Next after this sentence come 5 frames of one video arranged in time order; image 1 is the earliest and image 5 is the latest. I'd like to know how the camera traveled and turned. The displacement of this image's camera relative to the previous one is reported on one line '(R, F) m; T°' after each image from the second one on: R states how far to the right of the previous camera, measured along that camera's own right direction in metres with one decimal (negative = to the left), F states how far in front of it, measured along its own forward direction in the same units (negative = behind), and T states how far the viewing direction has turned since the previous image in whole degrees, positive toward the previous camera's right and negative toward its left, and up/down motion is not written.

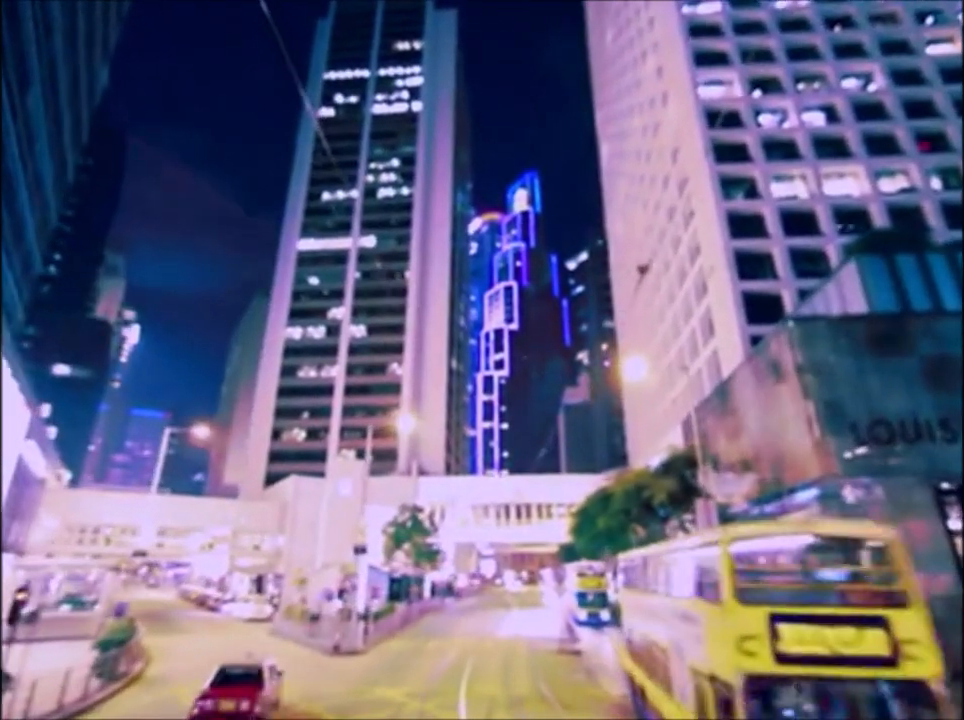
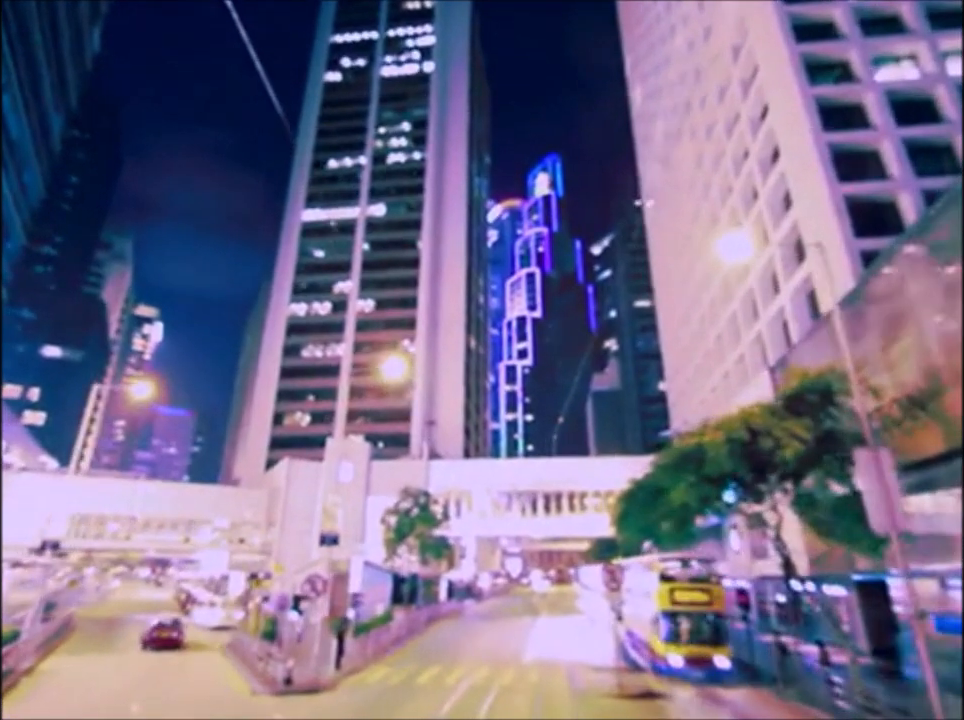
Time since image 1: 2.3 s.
(0.0, +1.2) m; -3°
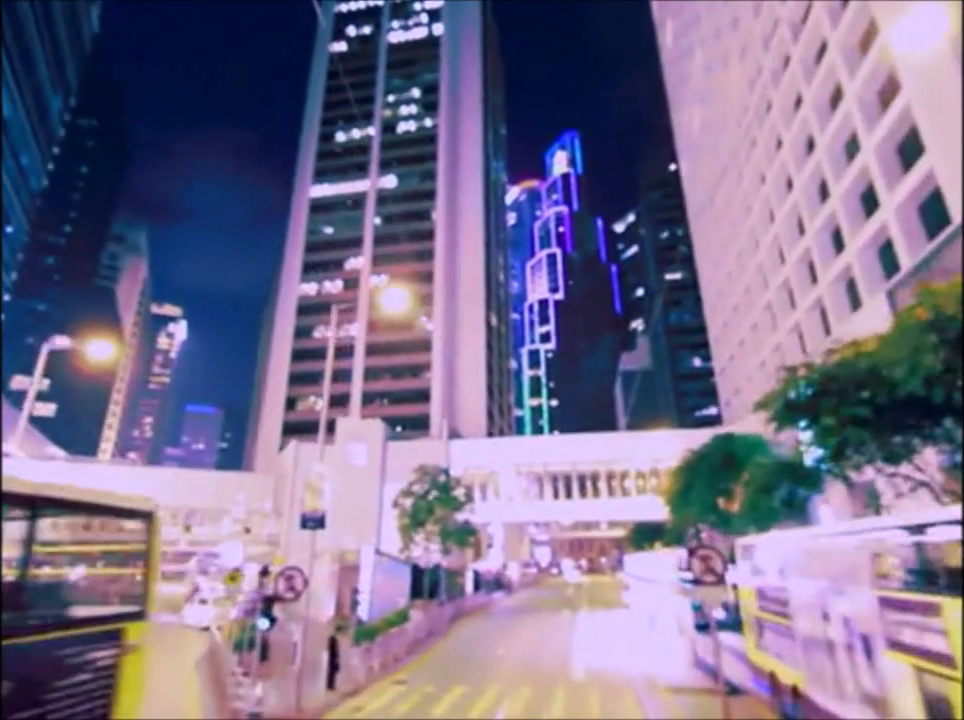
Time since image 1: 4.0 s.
(0.0, +0.7) m; -2°
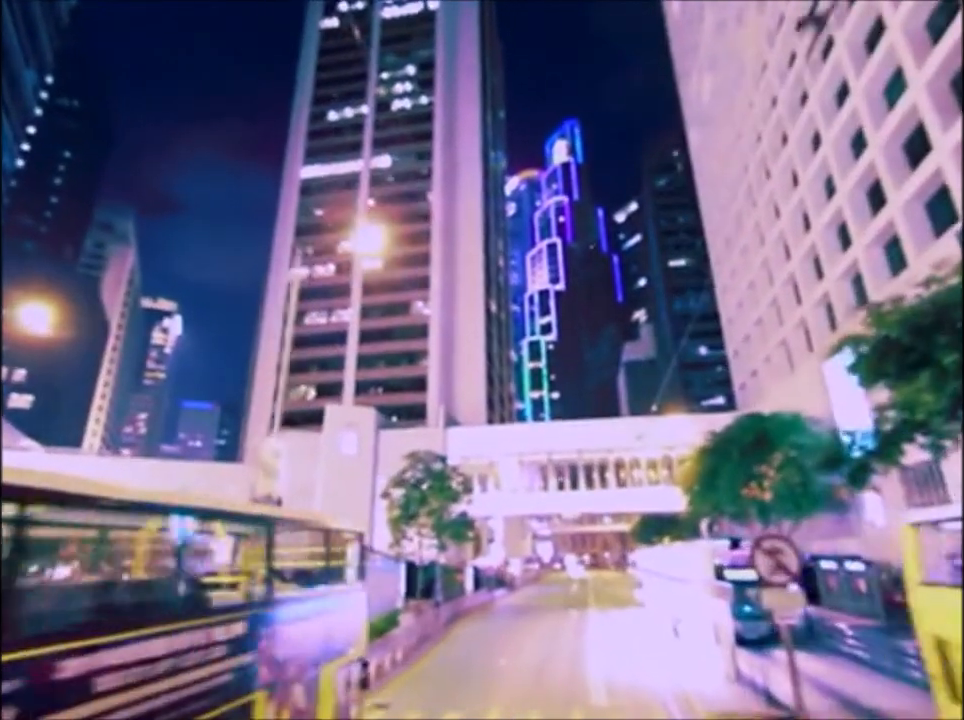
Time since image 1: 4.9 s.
(0.0, +0.5) m; 0°
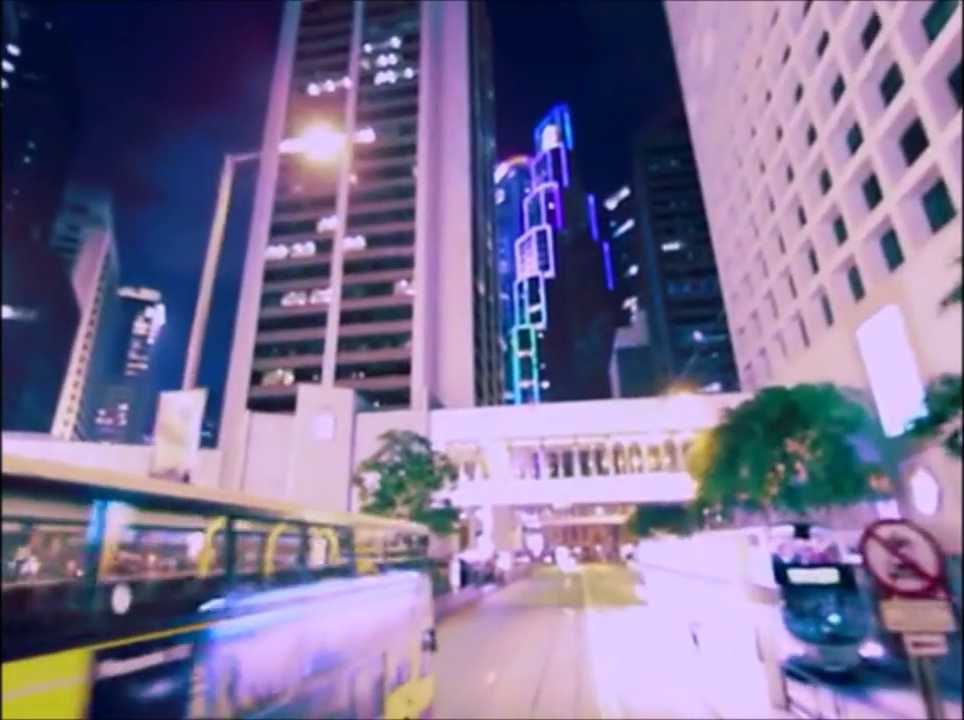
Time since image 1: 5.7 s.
(0.0, +0.5) m; +1°
